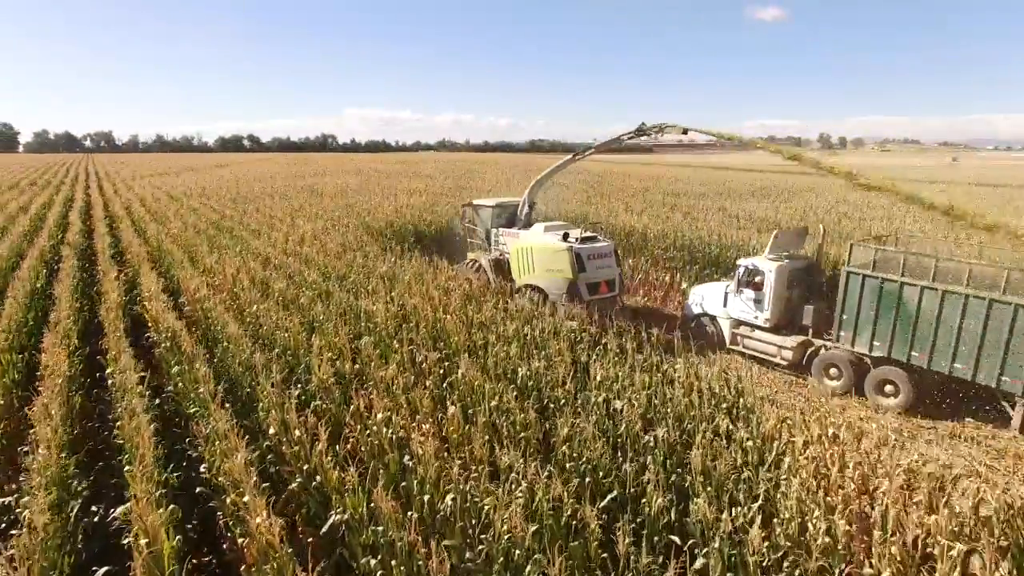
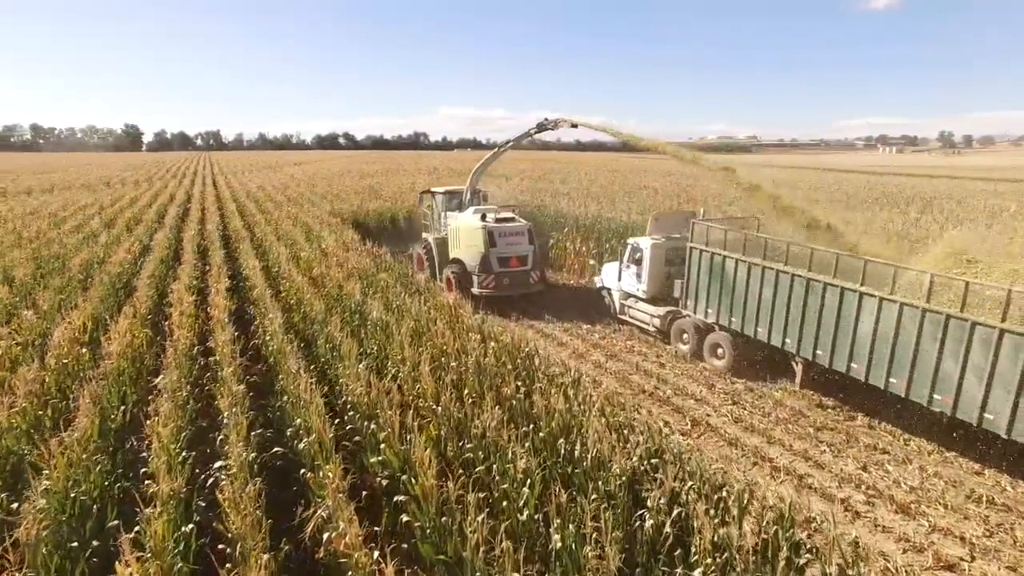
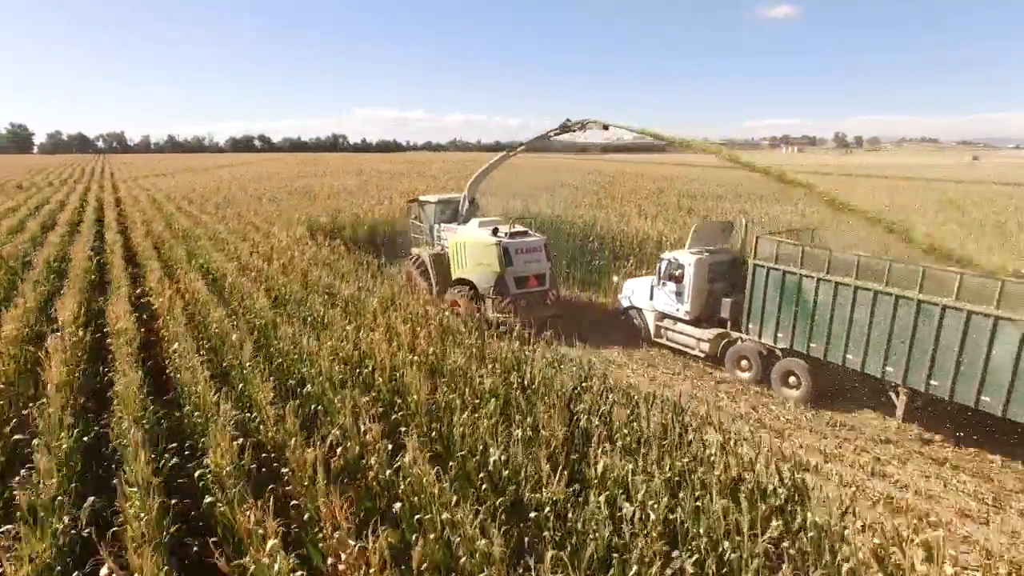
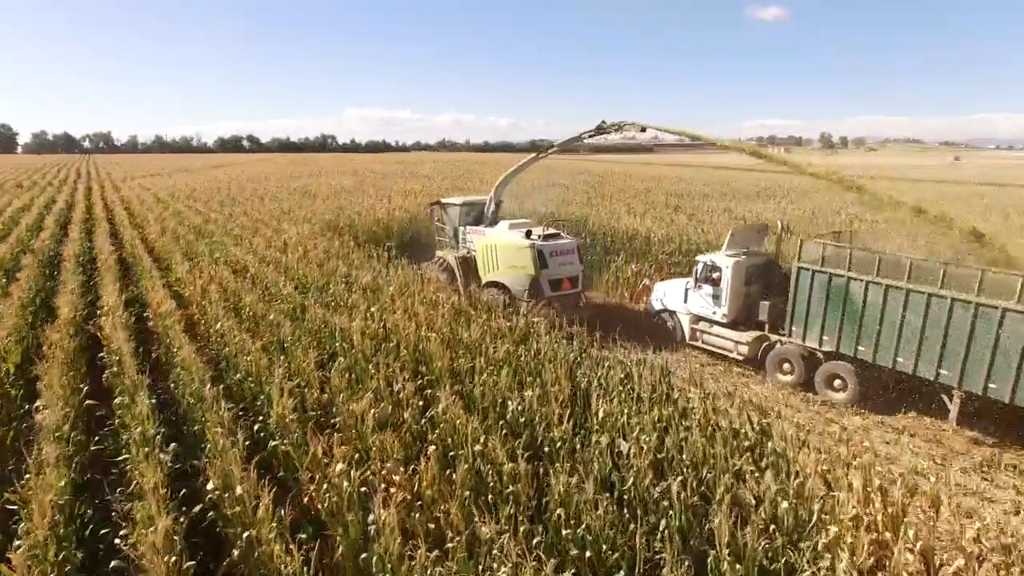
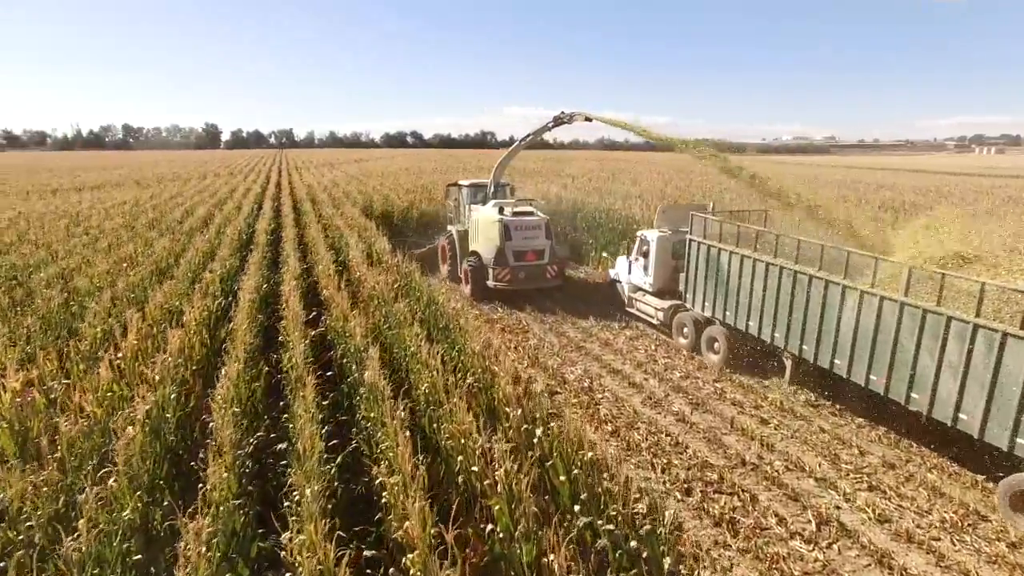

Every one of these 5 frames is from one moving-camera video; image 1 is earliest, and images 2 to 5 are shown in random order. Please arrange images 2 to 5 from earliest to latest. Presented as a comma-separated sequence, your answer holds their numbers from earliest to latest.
4, 3, 2, 5
